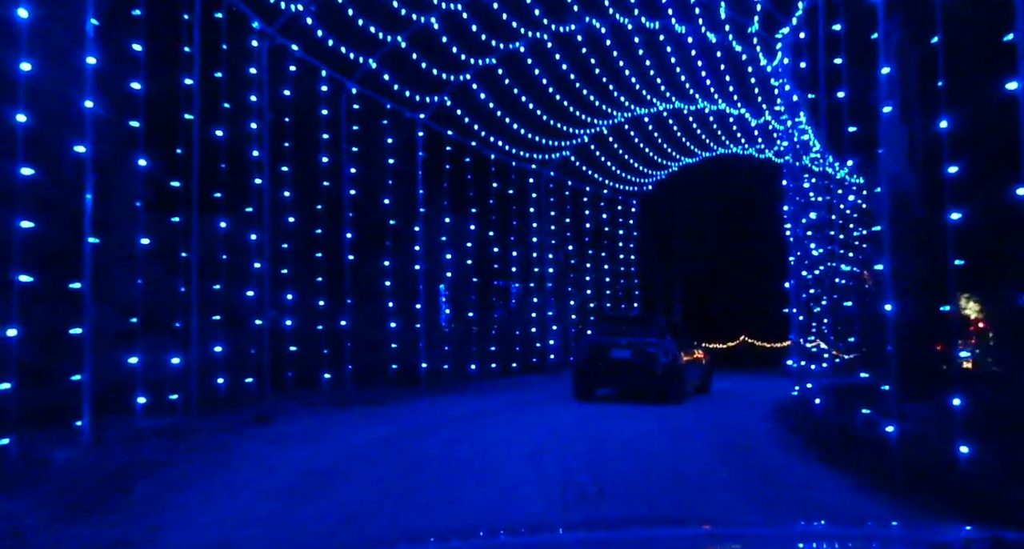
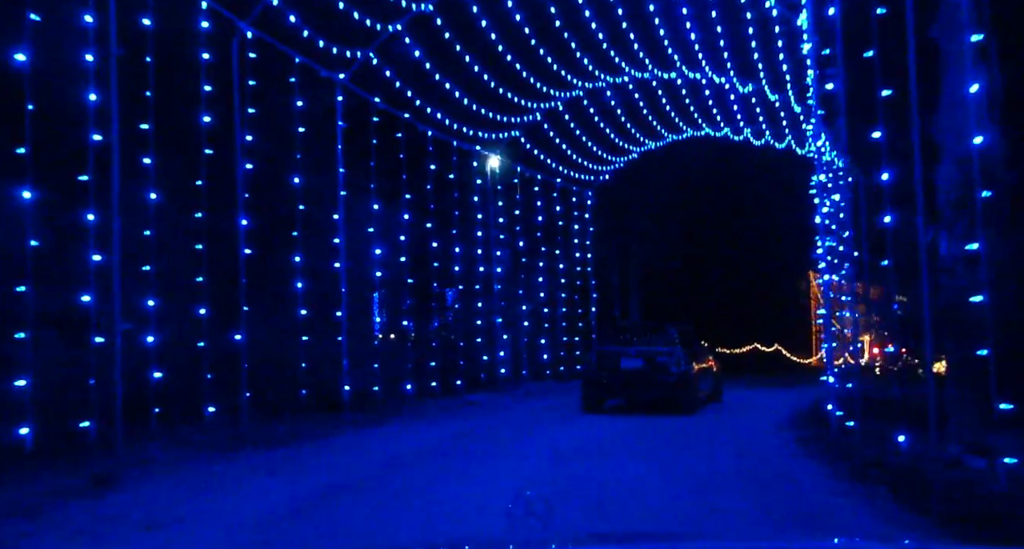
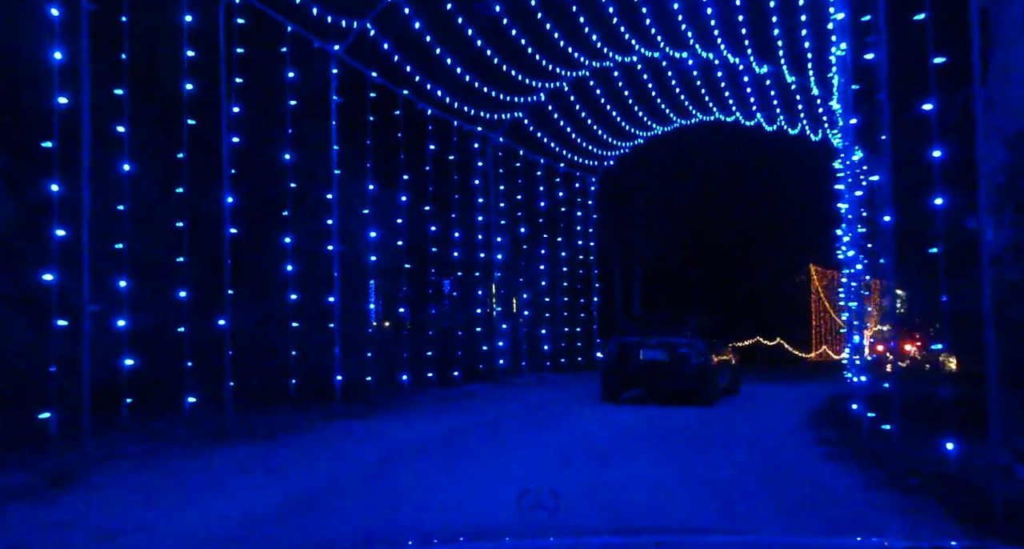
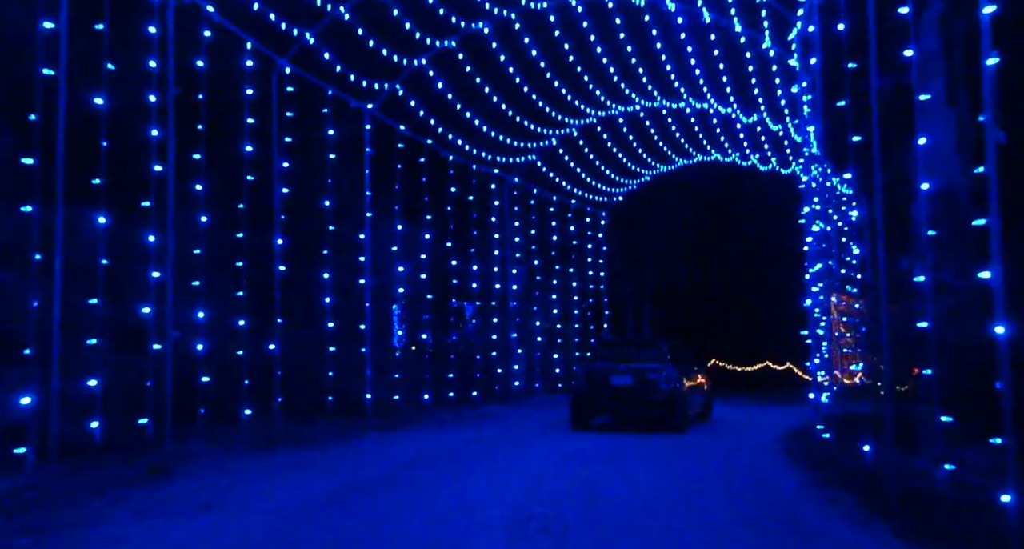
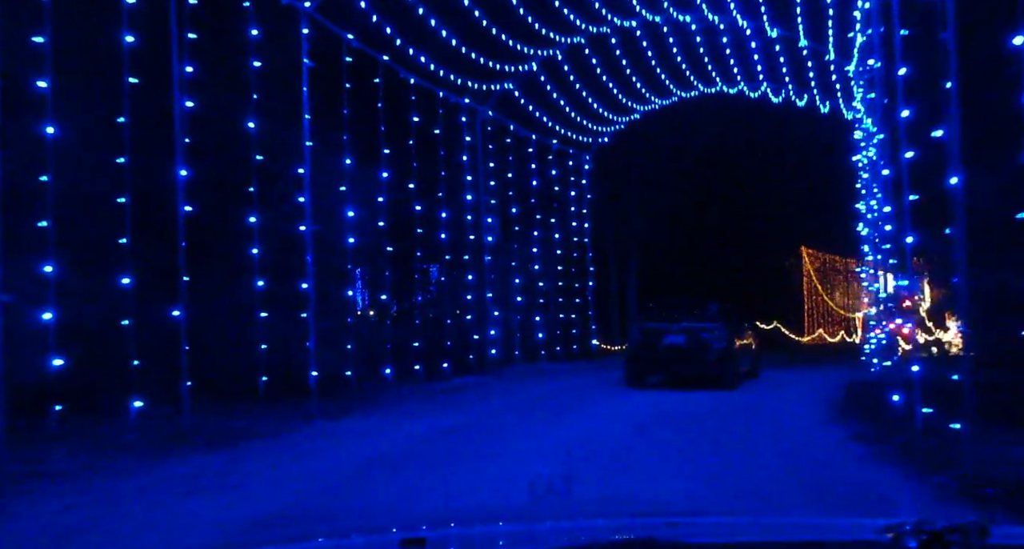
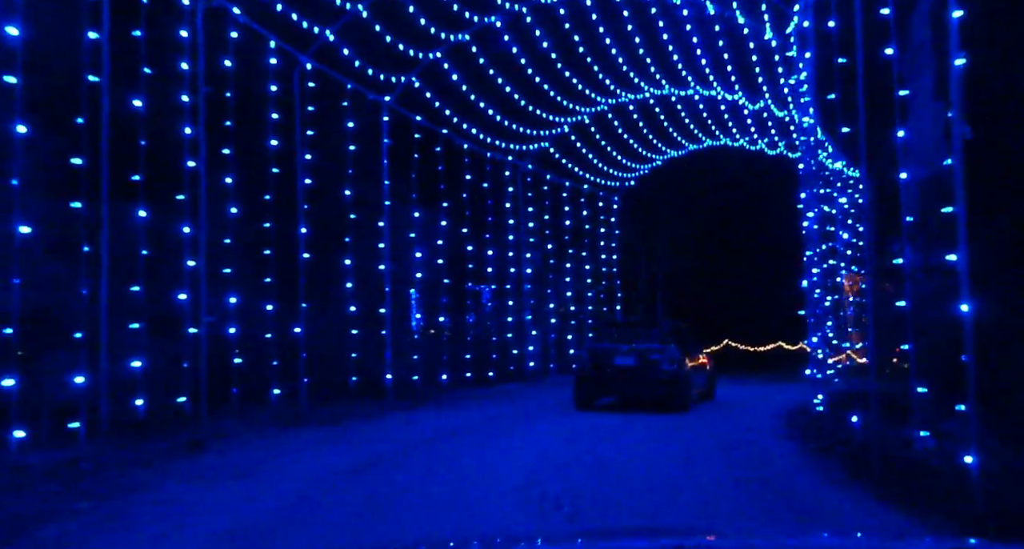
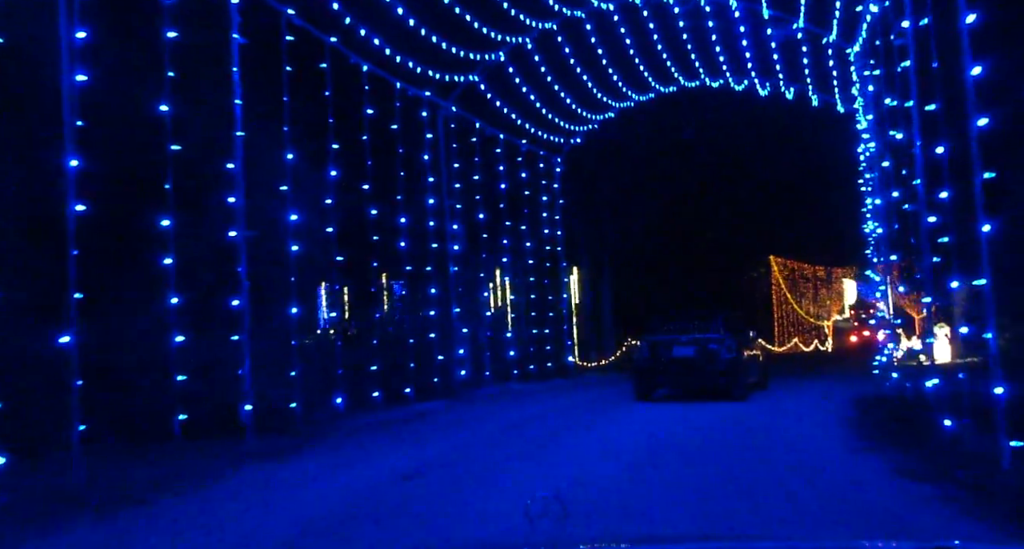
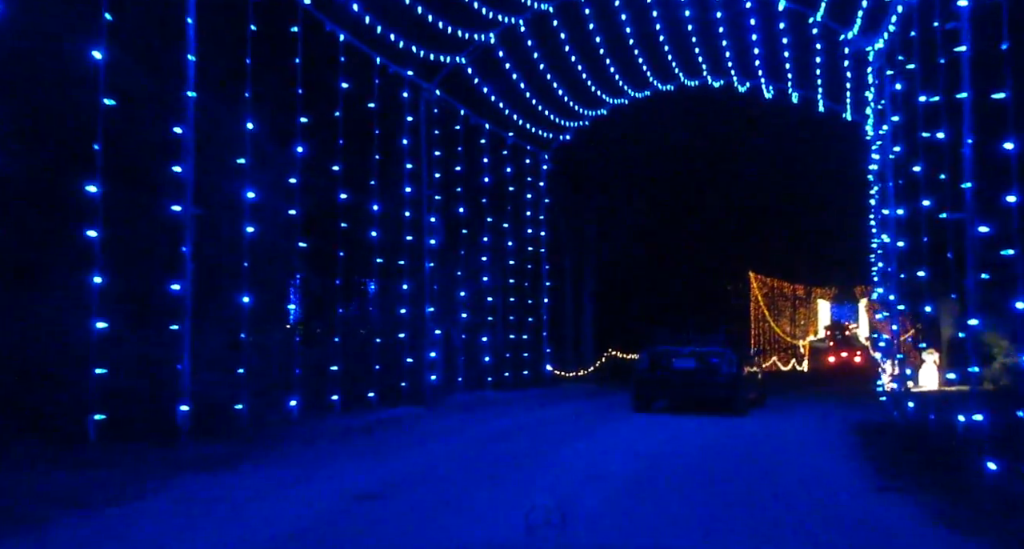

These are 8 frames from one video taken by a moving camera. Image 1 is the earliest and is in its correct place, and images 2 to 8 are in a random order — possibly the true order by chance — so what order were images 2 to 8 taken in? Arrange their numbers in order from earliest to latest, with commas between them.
6, 4, 2, 3, 5, 7, 8
